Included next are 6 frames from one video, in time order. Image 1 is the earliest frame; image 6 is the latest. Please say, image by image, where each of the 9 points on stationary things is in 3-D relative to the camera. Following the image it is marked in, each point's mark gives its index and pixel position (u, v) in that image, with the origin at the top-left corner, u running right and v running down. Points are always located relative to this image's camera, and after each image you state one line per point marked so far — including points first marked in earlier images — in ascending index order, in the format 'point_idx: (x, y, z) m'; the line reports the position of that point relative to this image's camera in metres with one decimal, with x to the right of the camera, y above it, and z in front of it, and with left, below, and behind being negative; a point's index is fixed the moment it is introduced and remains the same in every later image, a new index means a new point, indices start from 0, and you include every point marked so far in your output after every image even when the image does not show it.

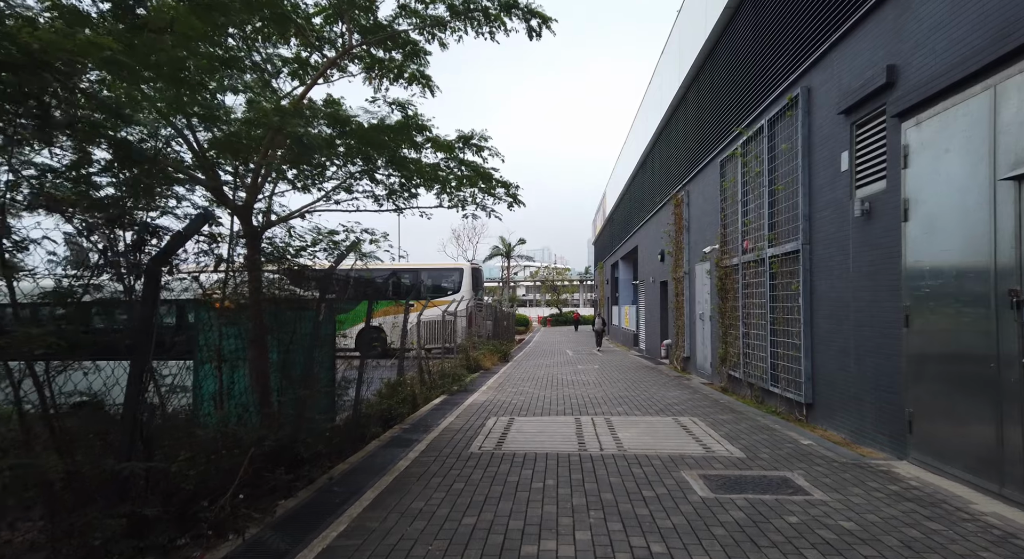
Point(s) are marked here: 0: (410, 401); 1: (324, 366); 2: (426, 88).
0: (-1.7, -2.0, +8.7) m
1: (-2.3, -1.0, +6.6) m
2: (-1.2, +2.6, +7.4) m
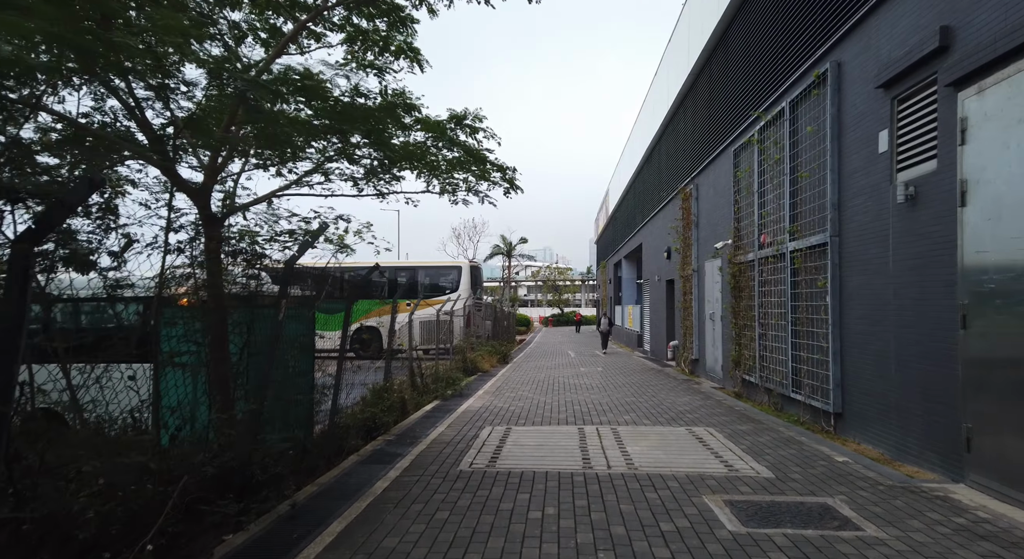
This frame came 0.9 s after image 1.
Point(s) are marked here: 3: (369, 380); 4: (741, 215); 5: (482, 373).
0: (-1.7, -1.9, +8.0) m
1: (-2.3, -1.0, +5.9) m
2: (-1.2, +2.7, +6.7) m
3: (-2.1, -1.4, +7.7) m
4: (+4.4, +1.2, +10.3) m
5: (-0.9, -2.8, +16.1) m
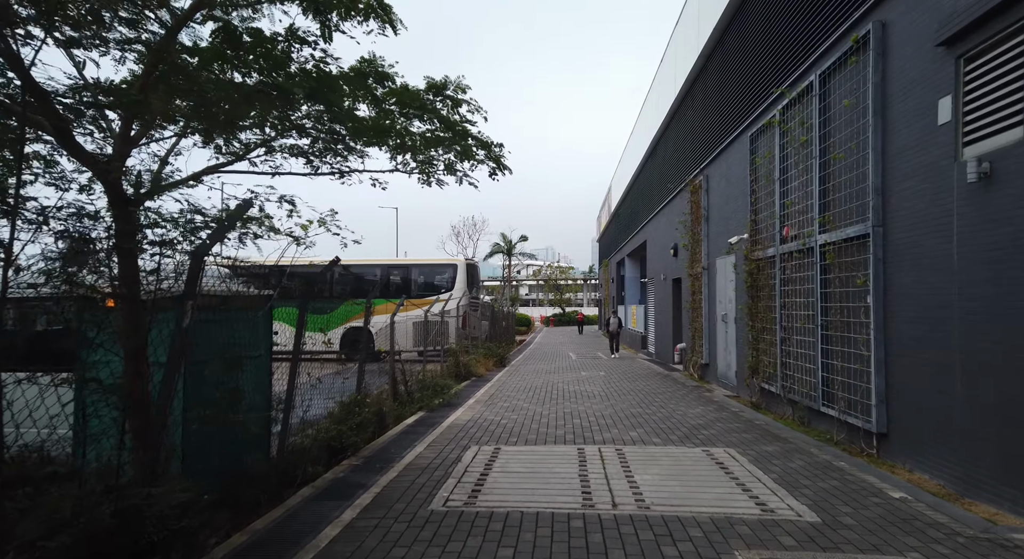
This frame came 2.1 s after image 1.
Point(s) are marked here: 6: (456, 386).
0: (-1.8, -1.9, +7.0) m
1: (-2.5, -0.9, +4.9) m
2: (-1.3, +2.7, +5.7) m
3: (-2.2, -1.4, +6.8) m
4: (+4.2, +1.3, +9.3) m
5: (-1.0, -2.8, +15.1) m
6: (-1.2, -2.3, +11.8) m
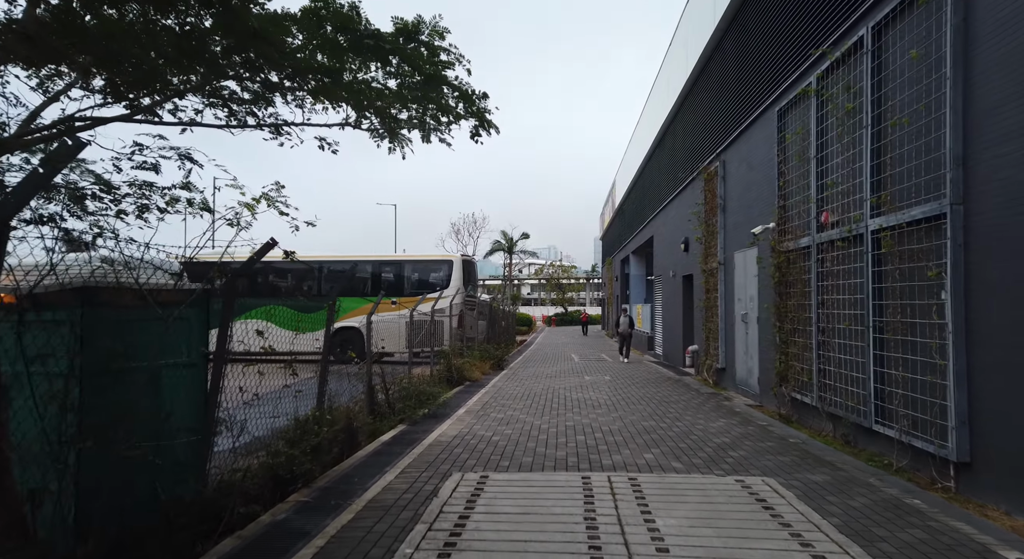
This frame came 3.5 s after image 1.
0: (-1.9, -1.8, +5.9) m
1: (-2.6, -0.9, +3.8) m
2: (-1.4, +2.8, +4.6) m
3: (-2.3, -1.3, +5.7) m
4: (+4.2, +1.3, +8.1) m
5: (-1.0, -2.7, +14.0) m
6: (-1.3, -2.2, +10.7) m
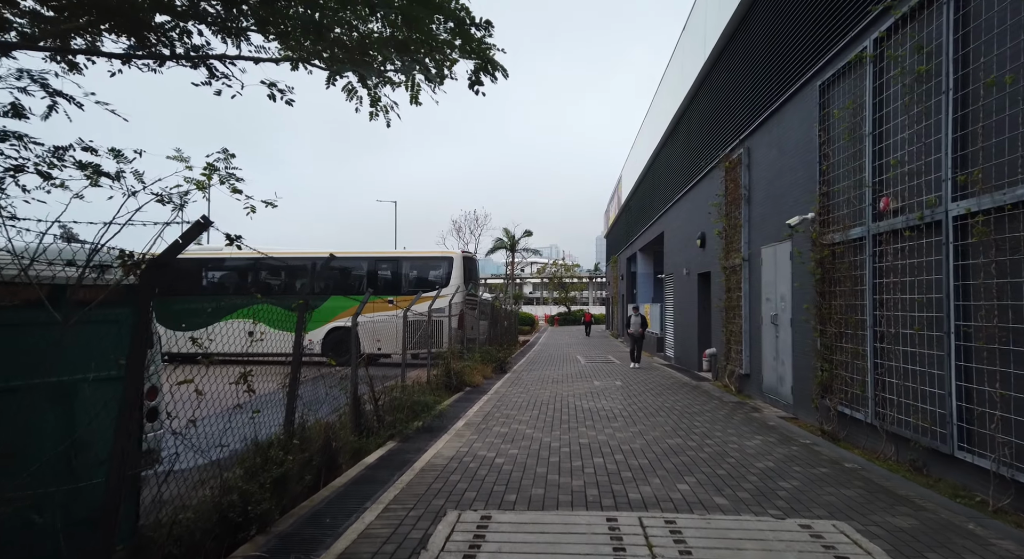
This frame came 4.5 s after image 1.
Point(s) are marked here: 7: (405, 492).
0: (-1.9, -1.7, +4.9) m
1: (-2.5, -0.8, +2.9) m
2: (-1.4, +2.8, +3.6) m
3: (-2.2, -1.3, +4.7) m
4: (+4.3, +1.4, +7.1) m
5: (-0.9, -2.6, +13.0) m
6: (-1.2, -2.2, +9.7) m
7: (-1.0, -1.9, +4.9) m
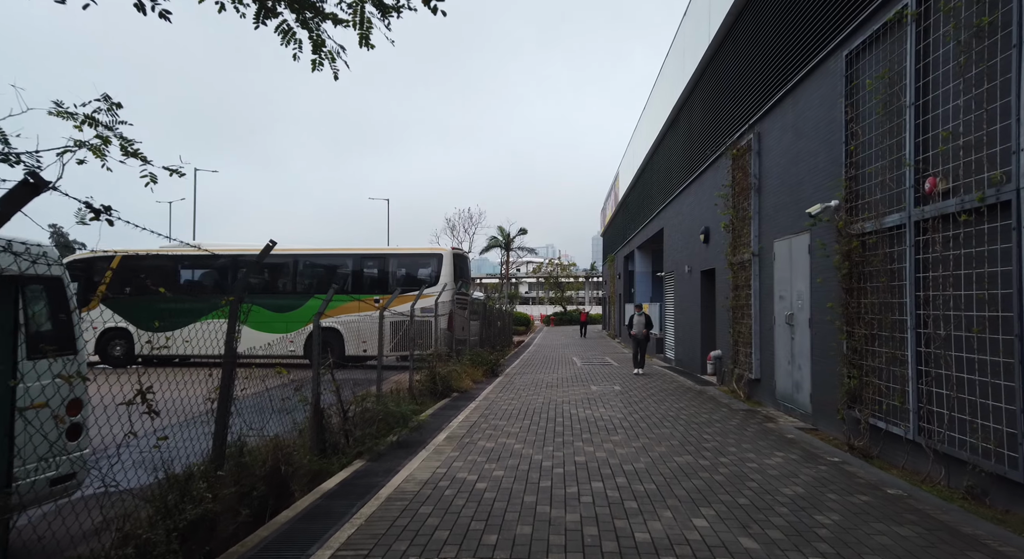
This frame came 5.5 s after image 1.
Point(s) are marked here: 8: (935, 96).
0: (-2.0, -1.7, +4.0) m
1: (-2.6, -0.7, +2.0) m
2: (-1.5, +2.9, +2.7) m
3: (-2.3, -1.2, +3.8) m
4: (+4.1, +1.4, +6.3) m
5: (-1.1, -2.5, +12.1) m
6: (-1.4, -2.1, +8.8) m
7: (-1.1, -1.9, +4.0) m
8: (+4.0, +1.7, +5.1) m
